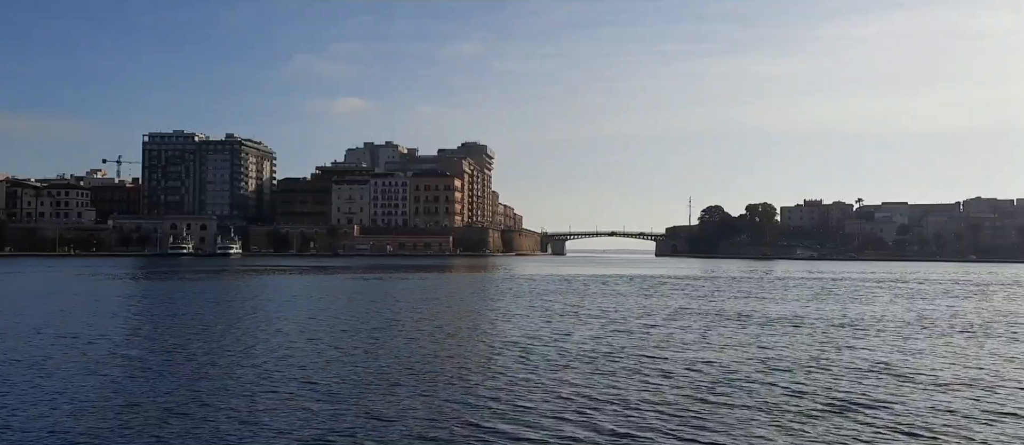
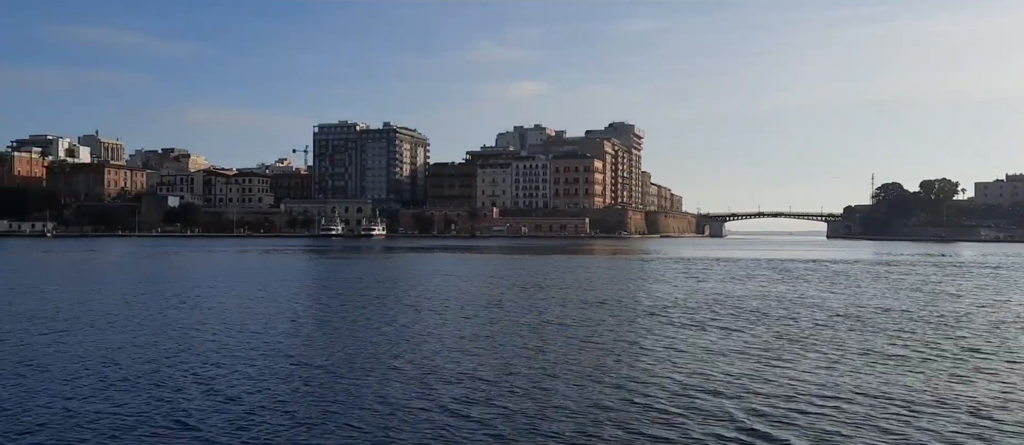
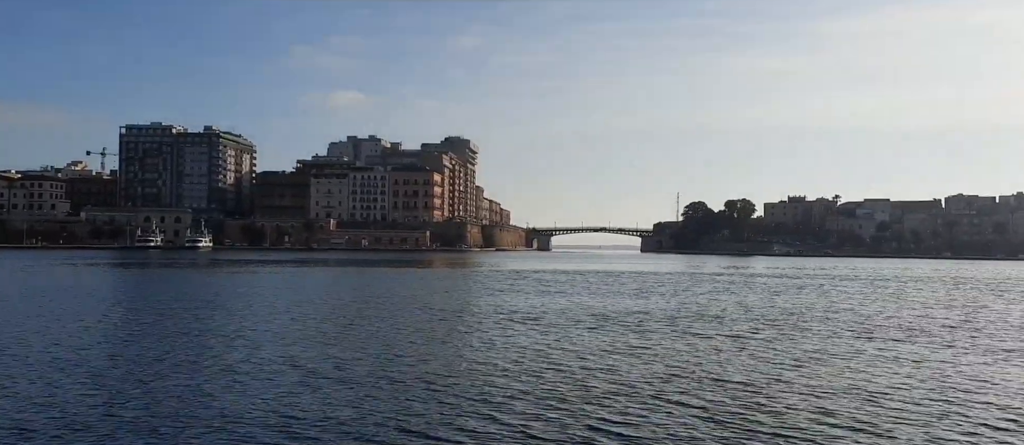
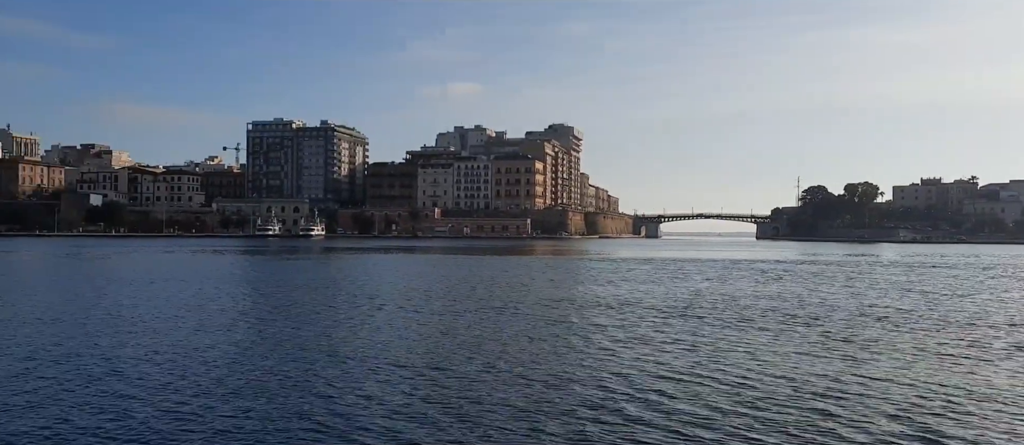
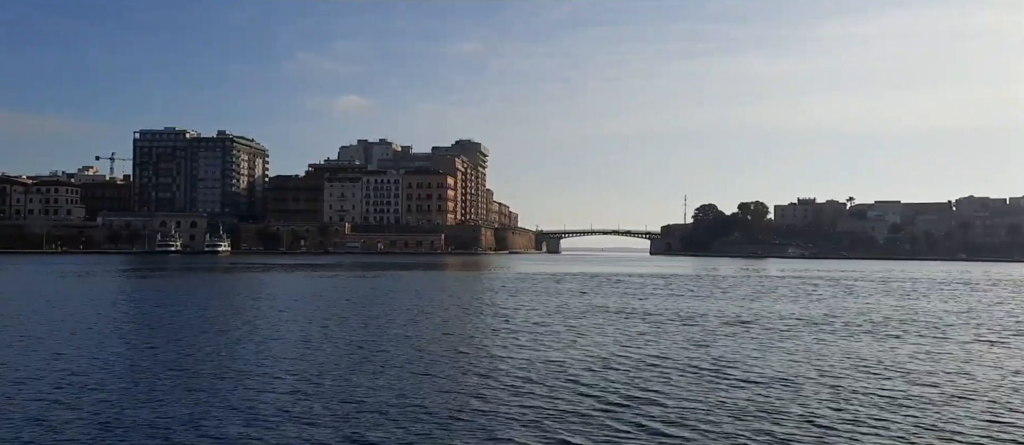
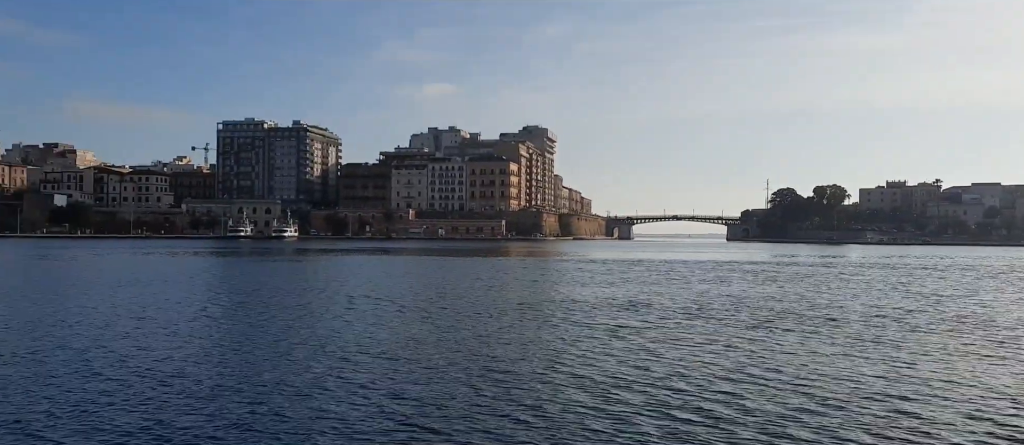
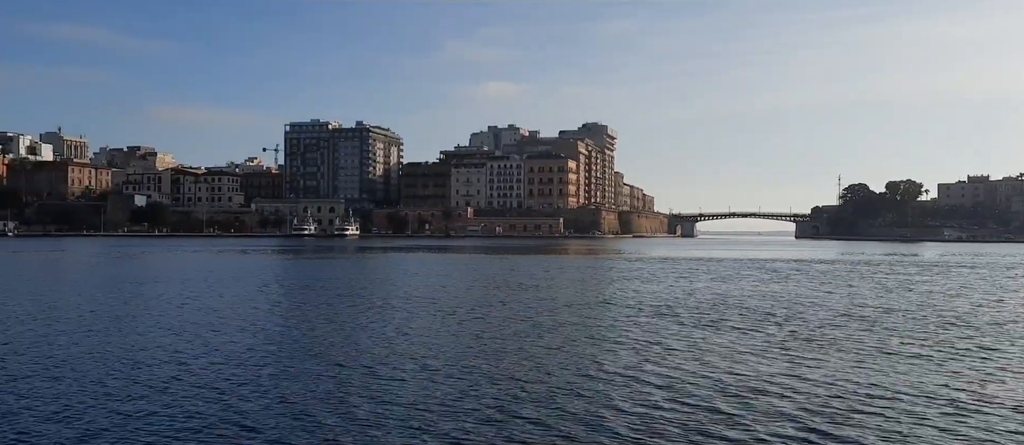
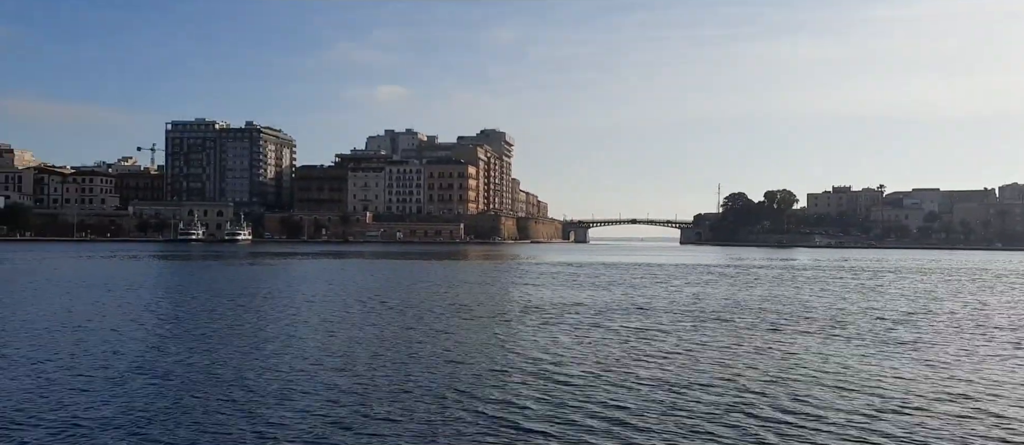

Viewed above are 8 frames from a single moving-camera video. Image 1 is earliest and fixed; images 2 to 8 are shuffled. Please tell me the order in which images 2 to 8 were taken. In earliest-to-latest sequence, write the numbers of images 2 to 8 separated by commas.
5, 3, 8, 6, 4, 7, 2
